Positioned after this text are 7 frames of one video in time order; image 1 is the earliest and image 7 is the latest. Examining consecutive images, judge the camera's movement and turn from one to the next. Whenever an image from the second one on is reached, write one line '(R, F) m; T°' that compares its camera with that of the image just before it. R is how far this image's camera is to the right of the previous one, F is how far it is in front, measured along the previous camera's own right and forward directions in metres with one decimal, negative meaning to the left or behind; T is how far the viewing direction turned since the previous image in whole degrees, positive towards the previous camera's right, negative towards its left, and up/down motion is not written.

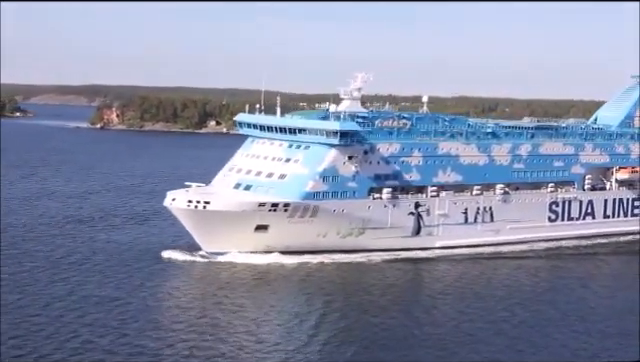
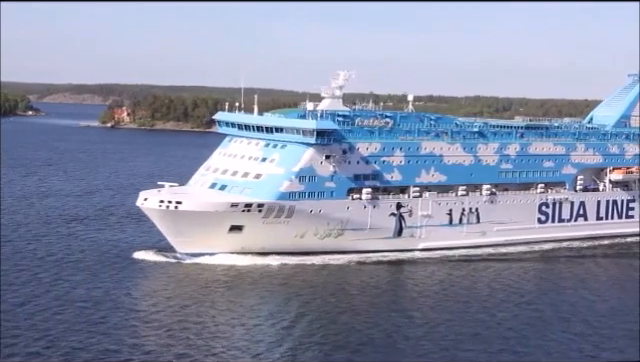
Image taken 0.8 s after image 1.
(+1.0, +0.5) m; -1°
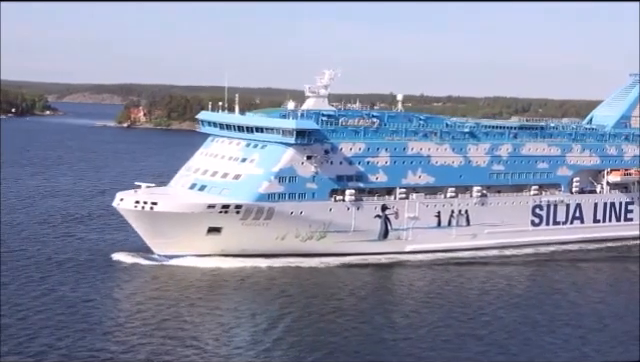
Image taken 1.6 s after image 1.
(+1.0, +0.5) m; -1°
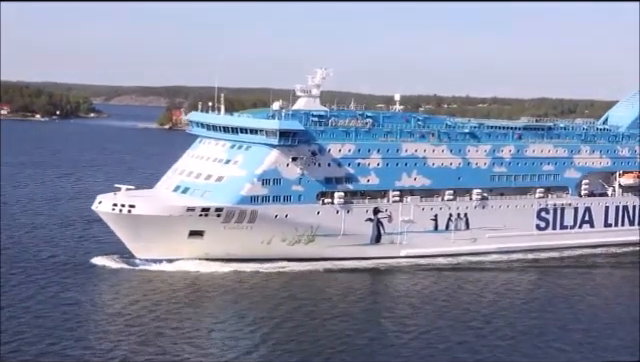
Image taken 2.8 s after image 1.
(+1.3, +0.8) m; -2°
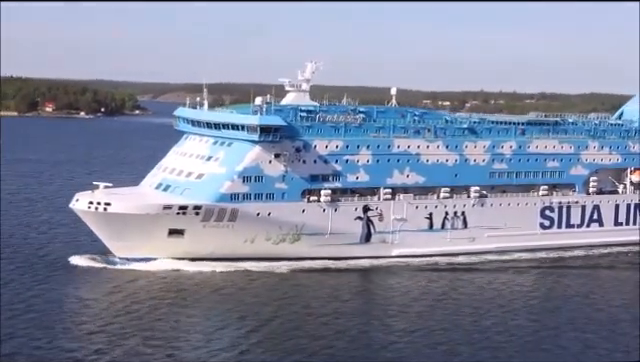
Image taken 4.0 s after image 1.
(+1.4, +0.7) m; -2°
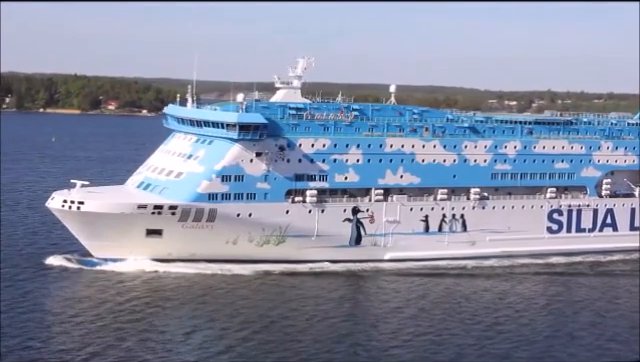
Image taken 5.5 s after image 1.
(+1.6, +0.9) m; -3°
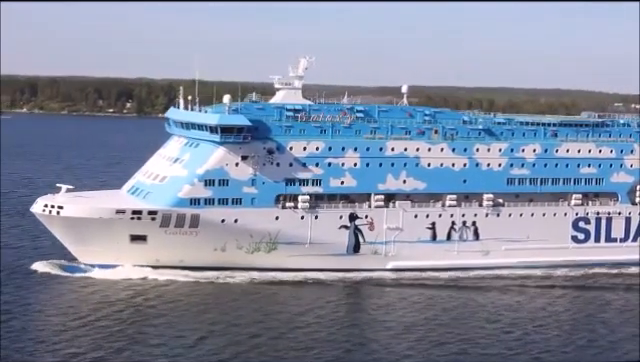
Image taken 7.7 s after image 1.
(+2.2, +1.1) m; -6°
